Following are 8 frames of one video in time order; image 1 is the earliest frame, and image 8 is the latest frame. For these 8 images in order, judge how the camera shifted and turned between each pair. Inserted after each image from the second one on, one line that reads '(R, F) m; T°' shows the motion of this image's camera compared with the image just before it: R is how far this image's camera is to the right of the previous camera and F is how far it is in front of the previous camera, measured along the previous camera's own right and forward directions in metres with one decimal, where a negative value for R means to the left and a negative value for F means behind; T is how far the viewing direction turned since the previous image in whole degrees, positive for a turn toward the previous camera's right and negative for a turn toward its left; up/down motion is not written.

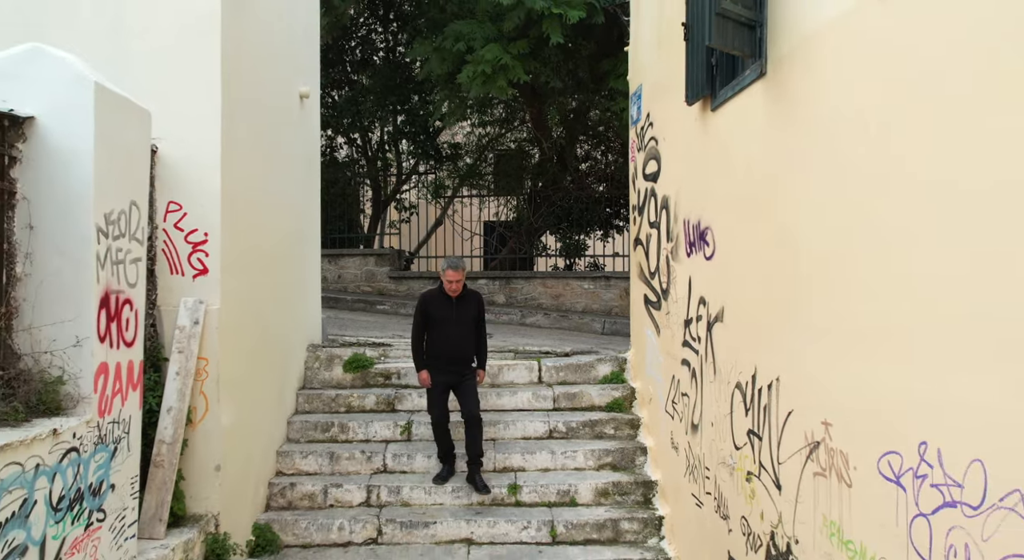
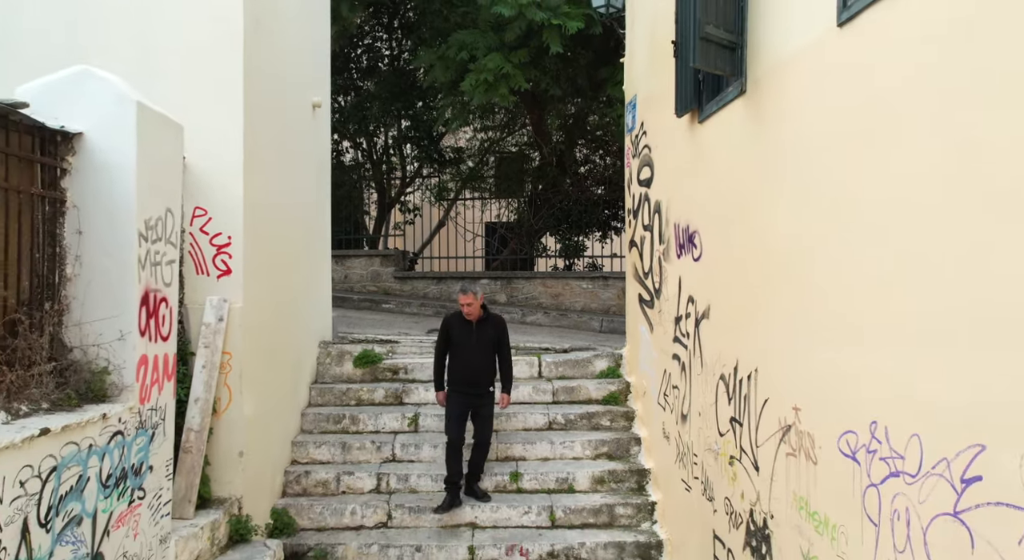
(0.0, -0.3) m; 0°
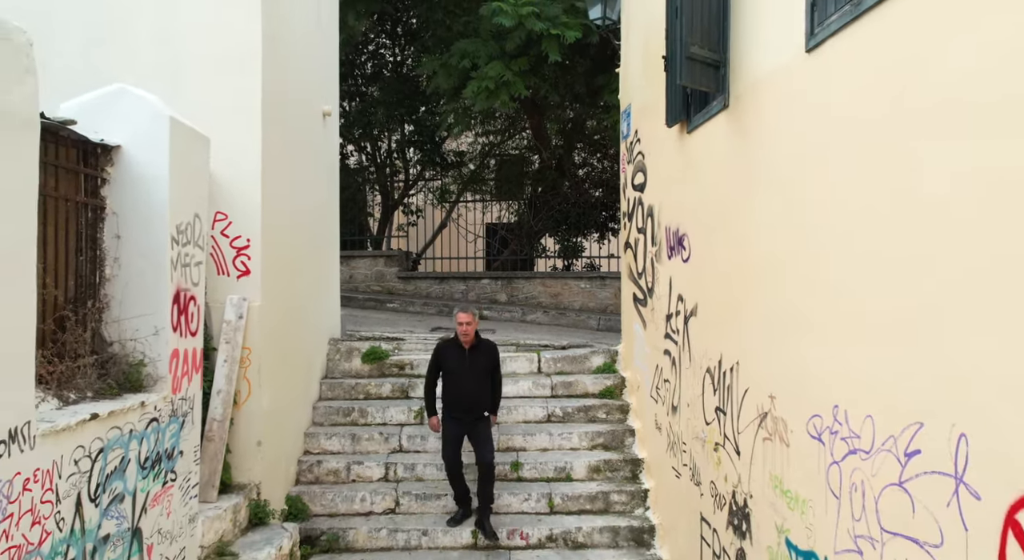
(0.0, -0.3) m; 0°
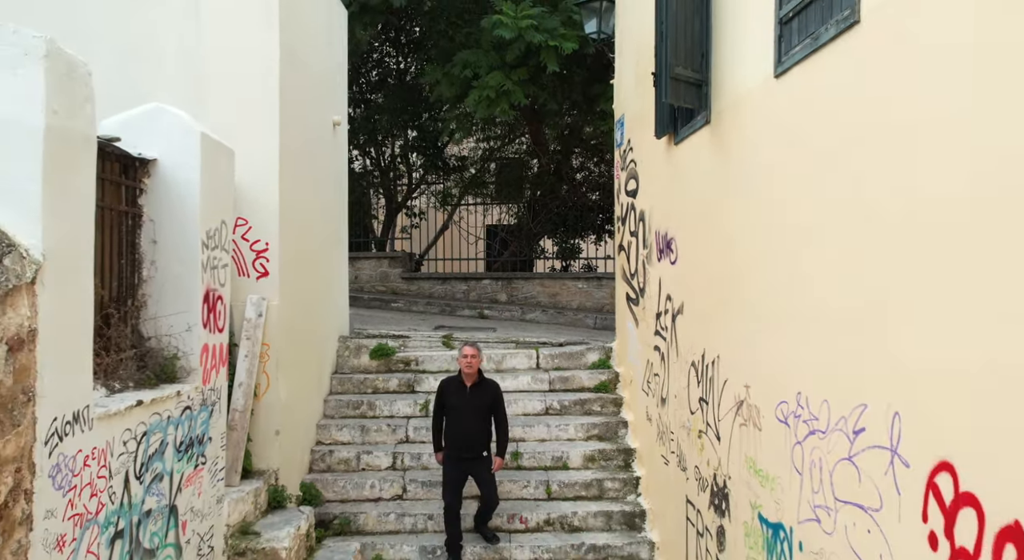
(0.0, -0.4) m; 0°
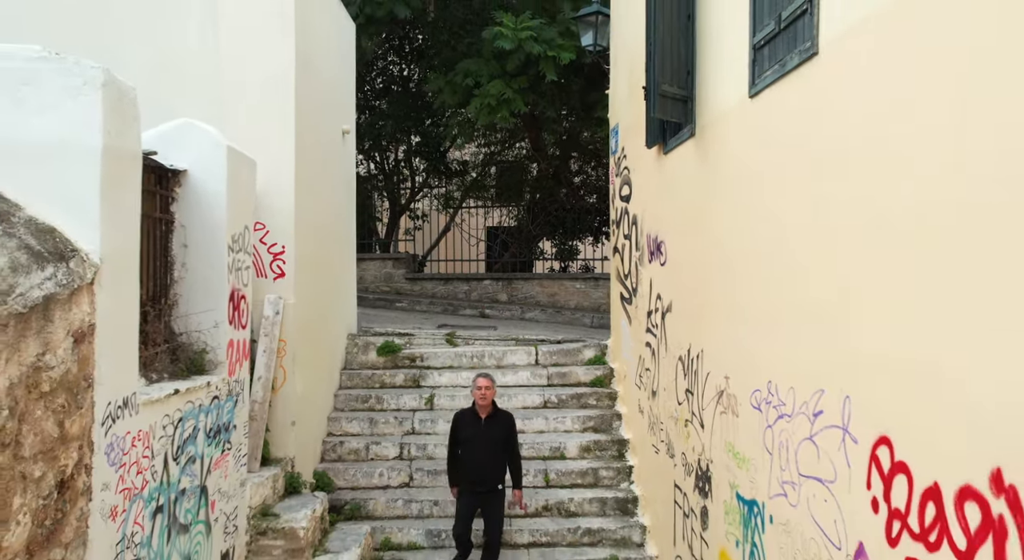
(0.0, -0.4) m; 0°
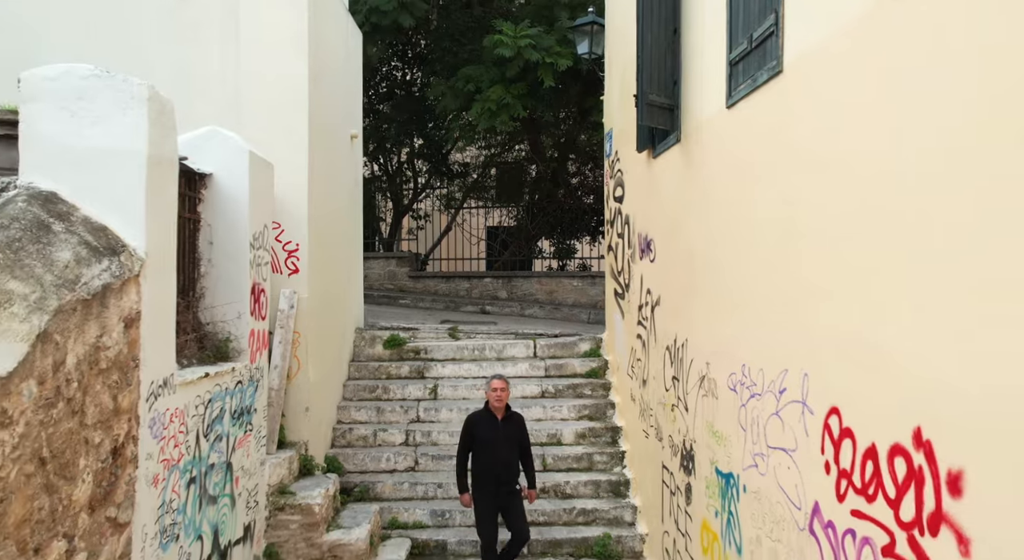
(0.0, -0.4) m; 0°
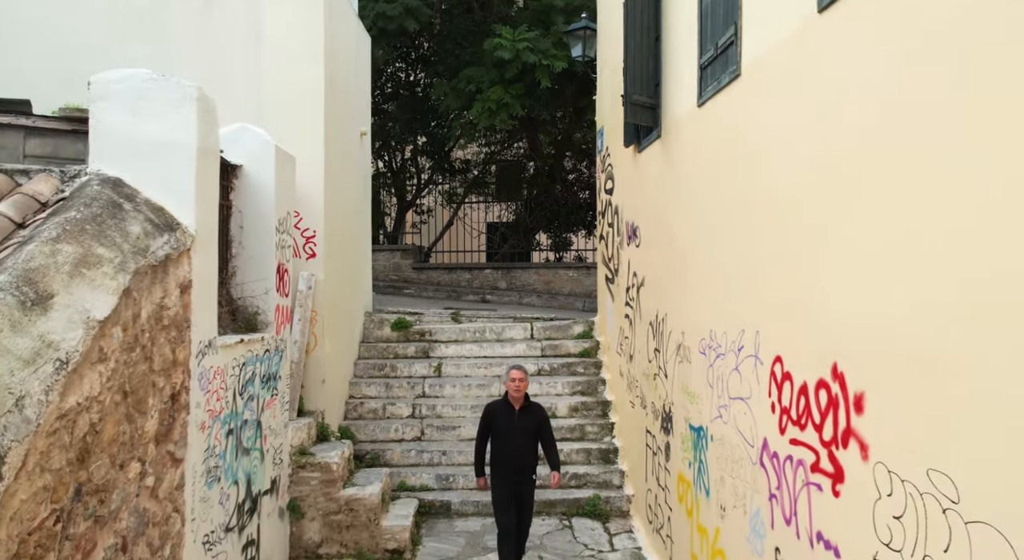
(0.0, -0.6) m; 0°
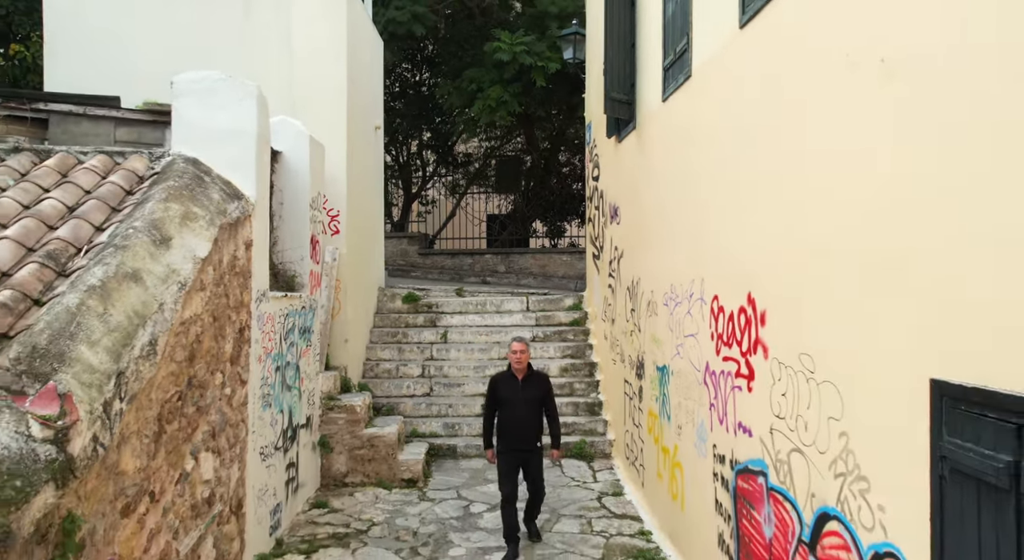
(0.0, -1.1) m; 0°
